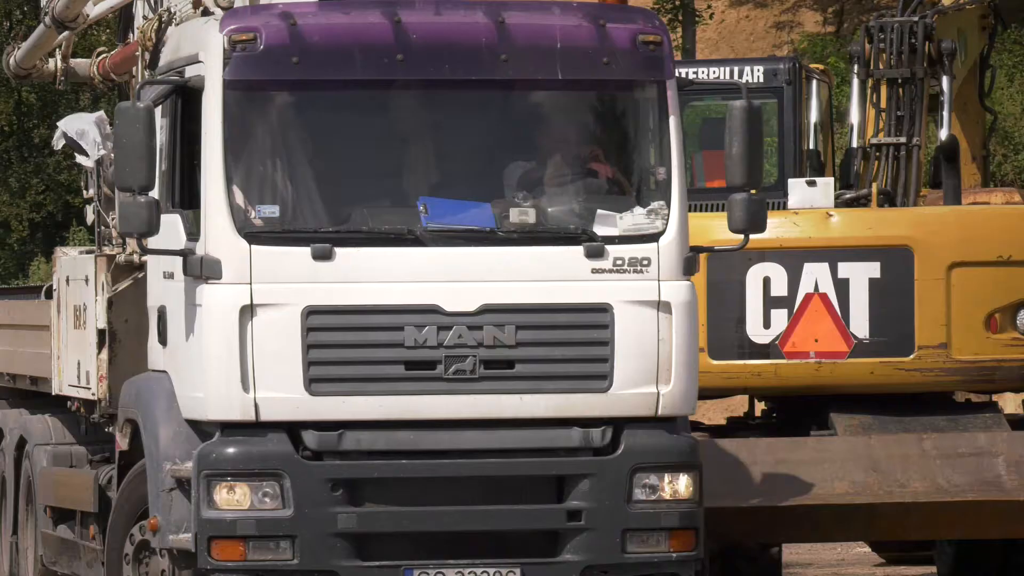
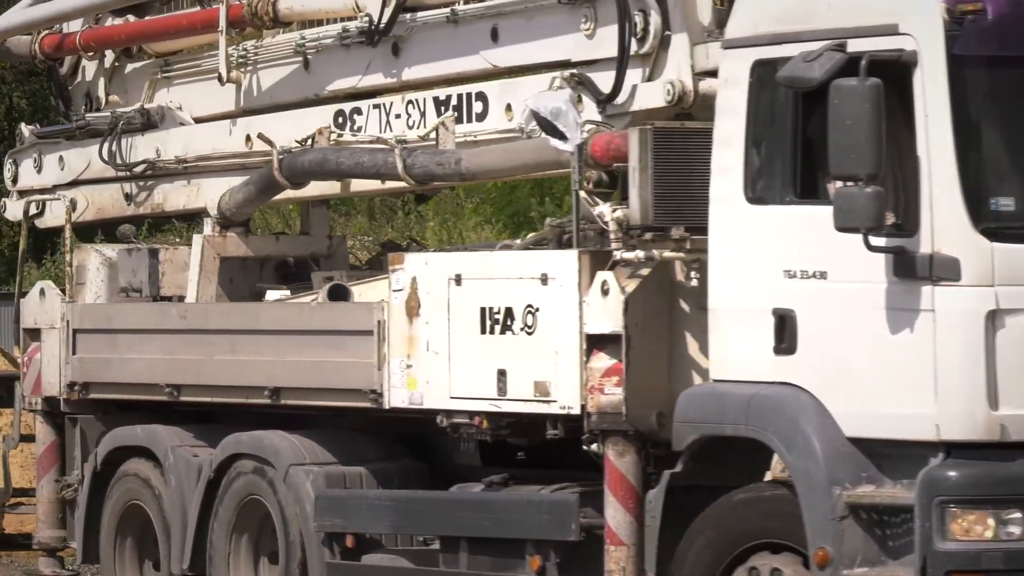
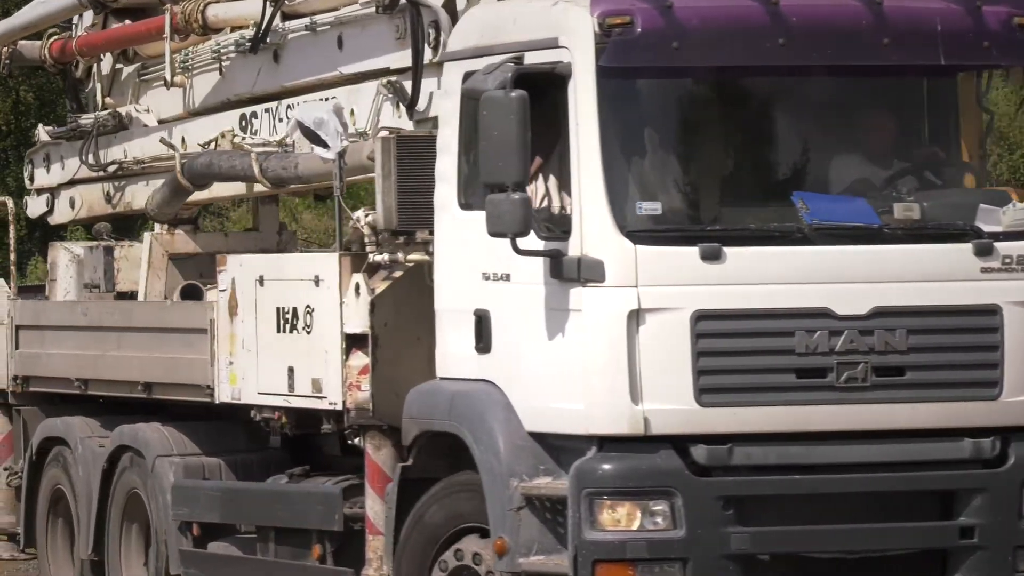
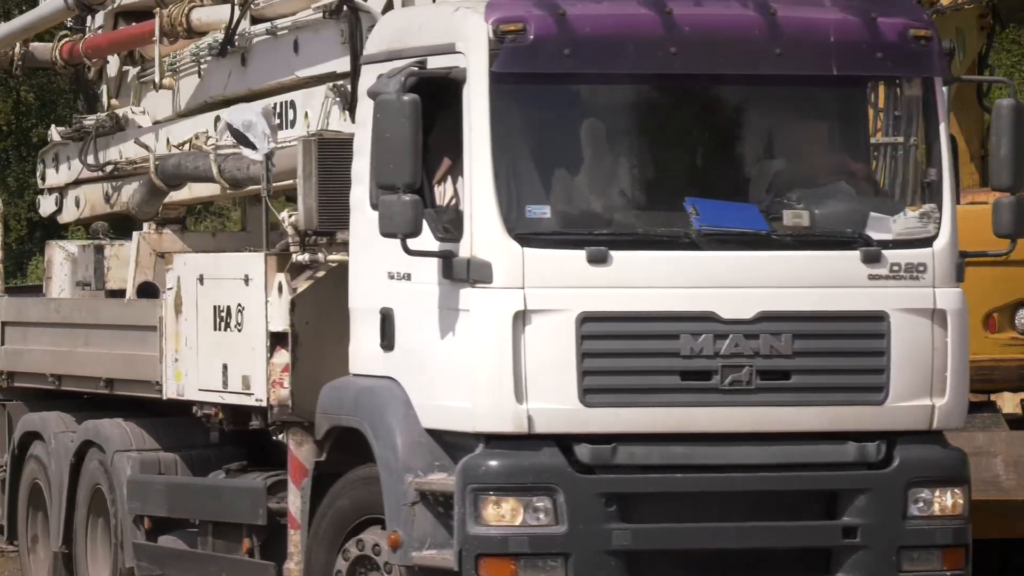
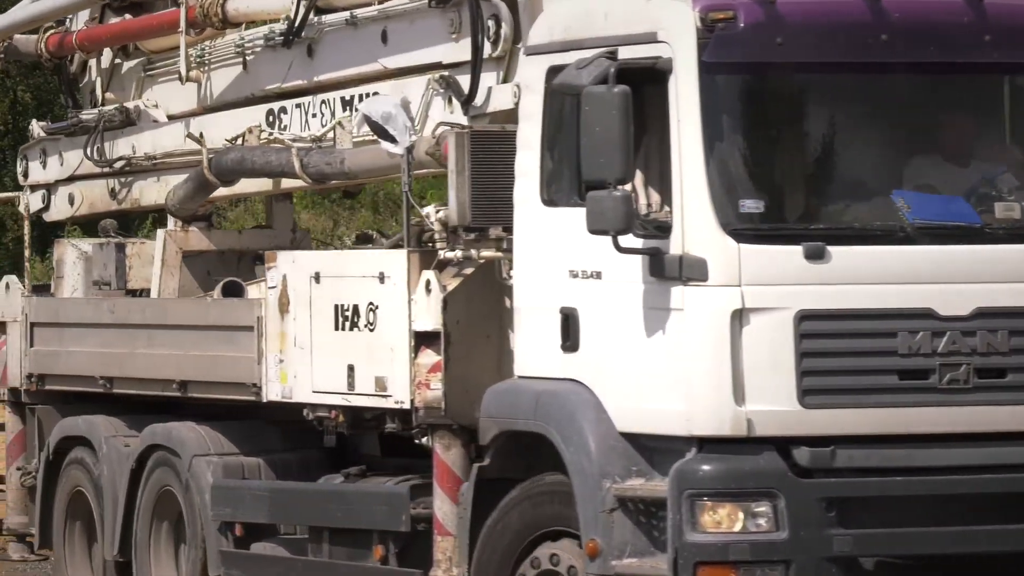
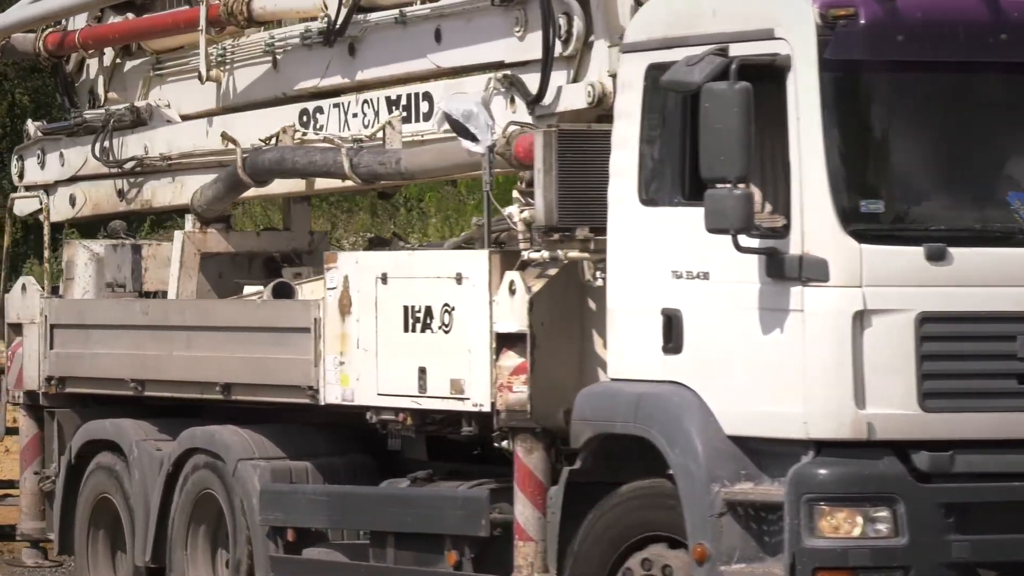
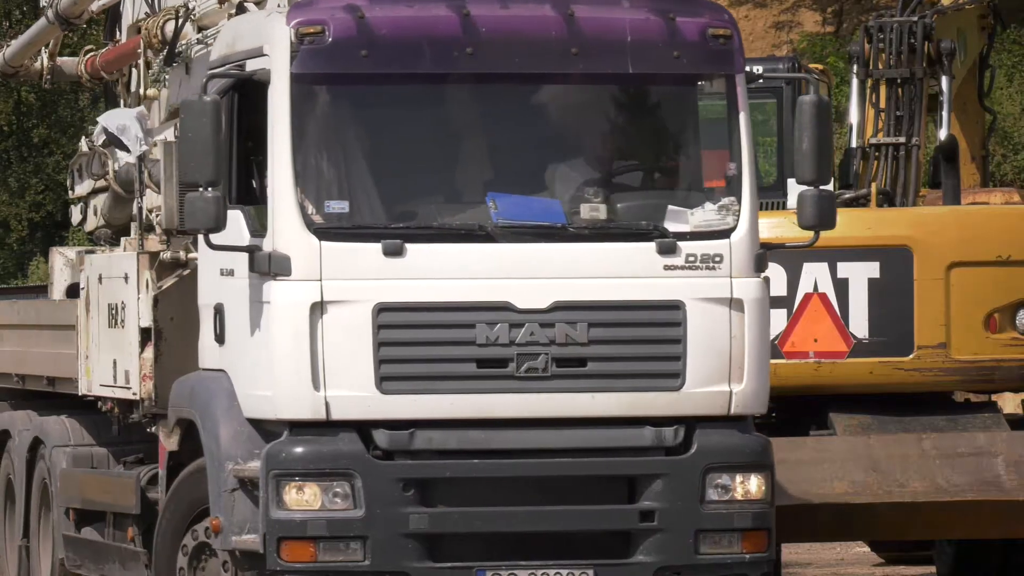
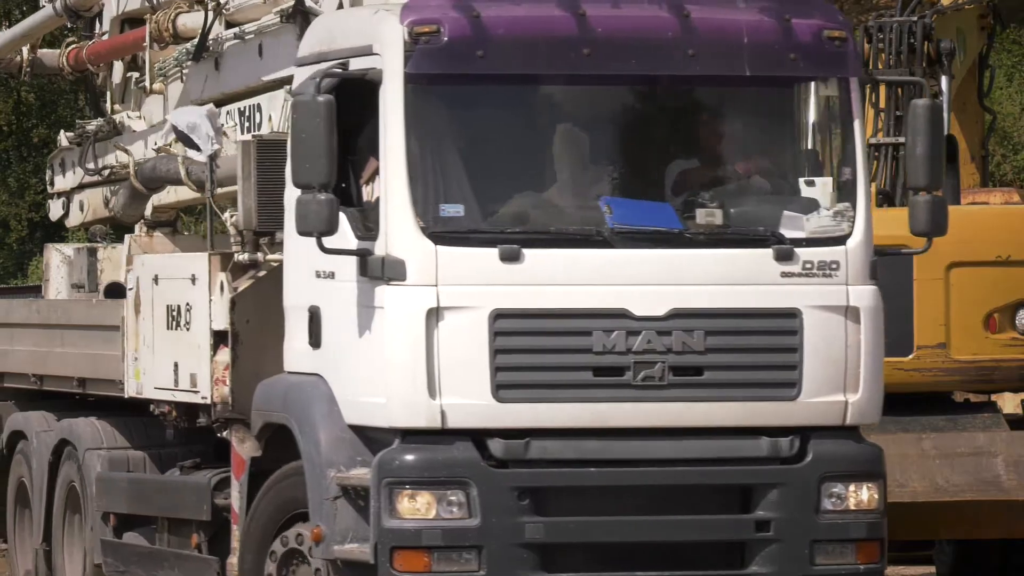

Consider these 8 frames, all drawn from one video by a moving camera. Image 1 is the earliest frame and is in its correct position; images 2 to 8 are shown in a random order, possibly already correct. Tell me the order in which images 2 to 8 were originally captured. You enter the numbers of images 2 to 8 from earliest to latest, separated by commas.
7, 8, 4, 3, 5, 6, 2
